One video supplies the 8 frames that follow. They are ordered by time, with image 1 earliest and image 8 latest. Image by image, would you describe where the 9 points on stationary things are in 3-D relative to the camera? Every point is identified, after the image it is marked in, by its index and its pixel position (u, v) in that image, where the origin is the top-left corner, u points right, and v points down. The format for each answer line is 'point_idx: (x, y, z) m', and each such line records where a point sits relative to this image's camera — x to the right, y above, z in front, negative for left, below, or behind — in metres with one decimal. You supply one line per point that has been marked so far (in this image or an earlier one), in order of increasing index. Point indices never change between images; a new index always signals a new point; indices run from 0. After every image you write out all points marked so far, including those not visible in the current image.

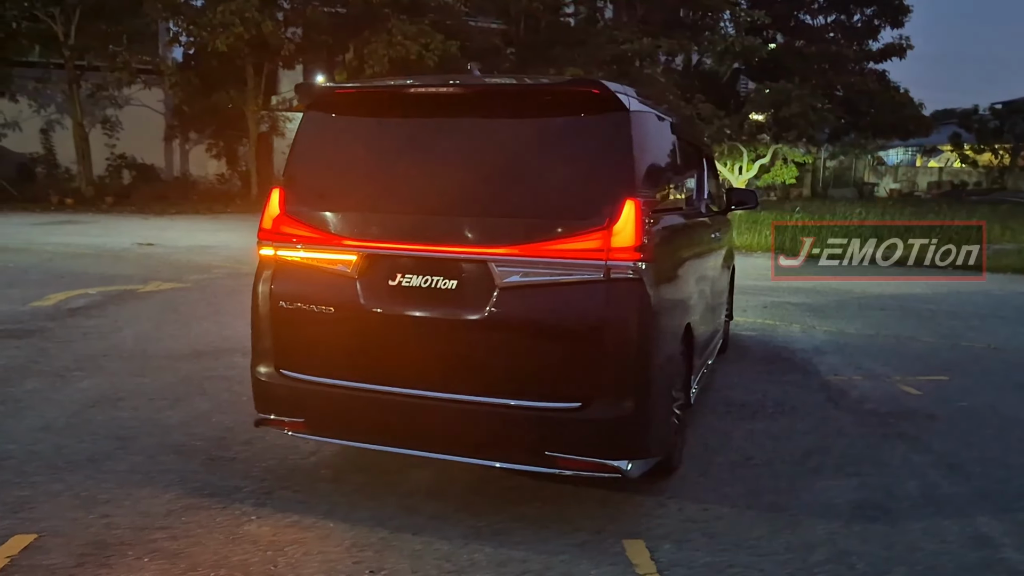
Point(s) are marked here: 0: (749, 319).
0: (+2.5, -0.3, +9.1) m
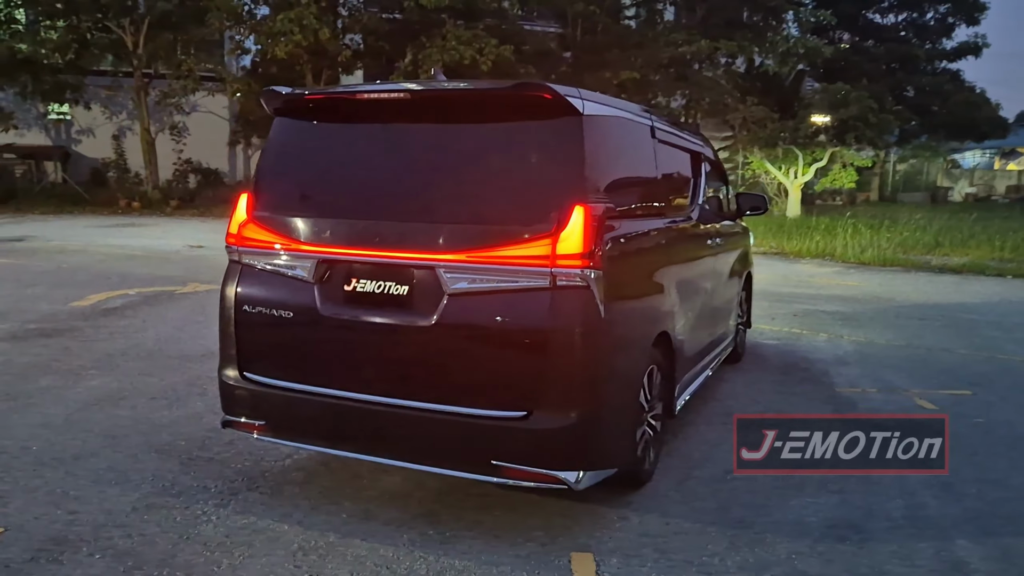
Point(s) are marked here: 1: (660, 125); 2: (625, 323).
0: (+2.7, -0.4, +8.8) m
1: (+0.8, +0.9, +4.8) m
2: (+0.5, -0.2, +3.7) m
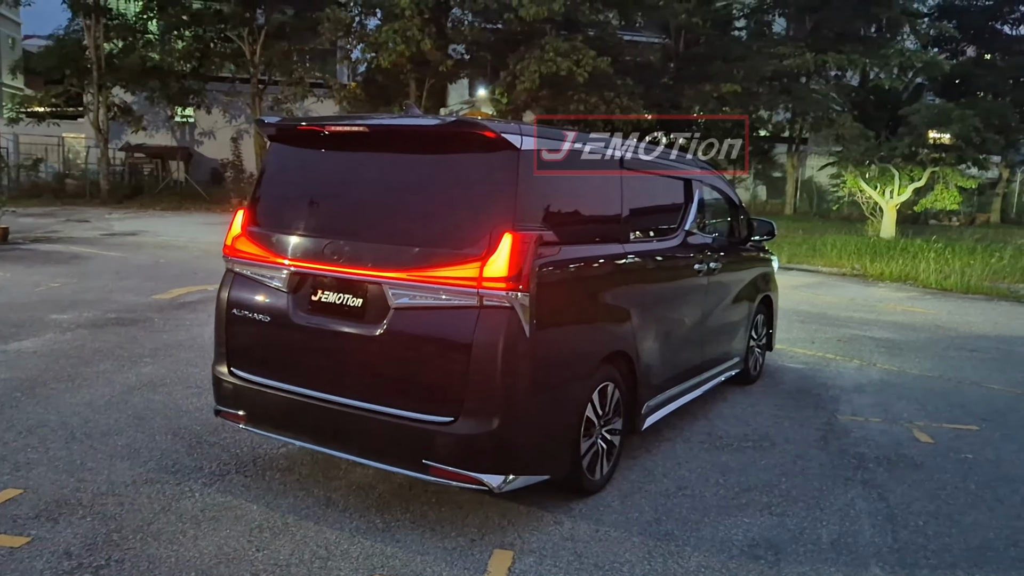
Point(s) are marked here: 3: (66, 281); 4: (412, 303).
0: (+3.1, -0.7, +8.8) m
1: (+0.7, +0.8, +5.0) m
2: (+0.2, -0.3, +4.0) m
3: (-6.3, +0.1, +11.8) m
4: (-0.5, -0.1, +3.8) m
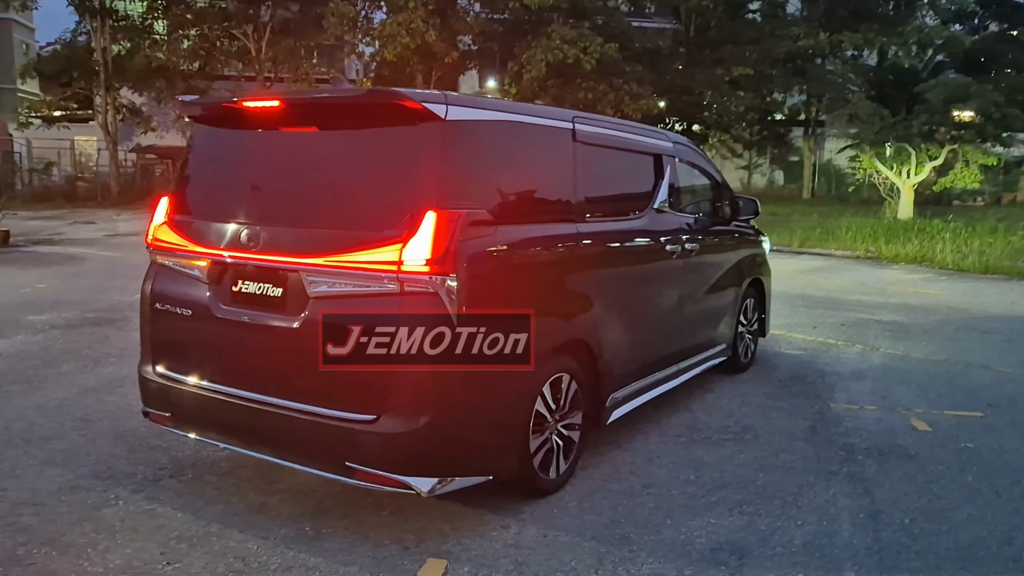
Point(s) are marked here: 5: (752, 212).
0: (+2.9, -0.5, +8.4) m
1: (+0.4, +0.9, +4.7) m
2: (-0.1, -0.2, +3.6) m
3: (-6.3, +0.1, +11.6) m
4: (-0.7, 0.0, +3.5) m
5: (+1.9, +0.6, +6.5) m
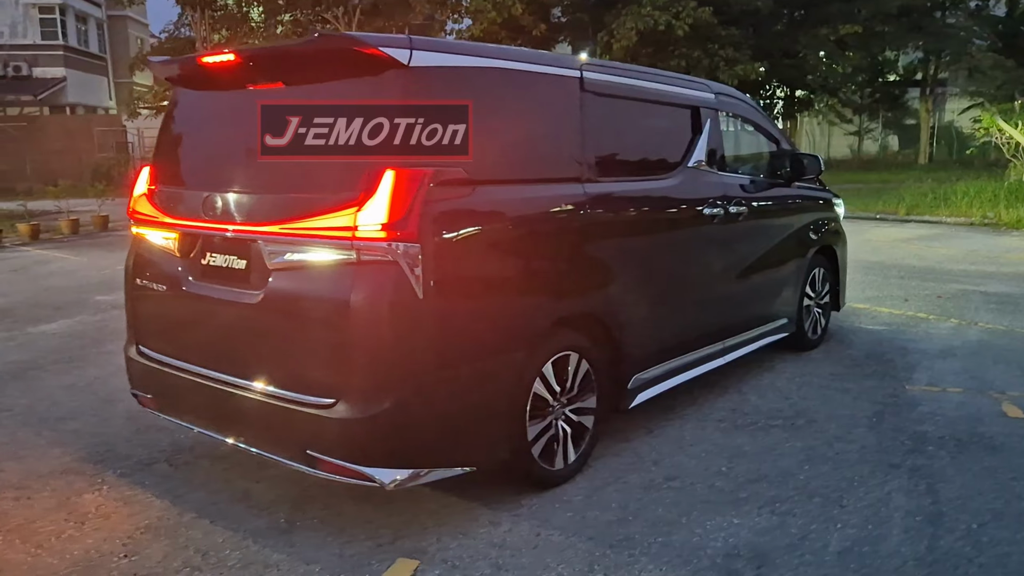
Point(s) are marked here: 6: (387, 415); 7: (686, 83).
0: (+3.5, -0.2, +7.6) m
1: (+0.5, +1.1, +4.2) m
2: (-0.1, -0.1, +3.2) m
3: (-5.4, +0.4, +11.9) m
4: (-0.8, +0.1, +3.2) m
5: (+2.1, +0.8, +5.8) m
6: (-0.5, -0.5, +3.1) m
7: (+1.0, +1.2, +4.8) m
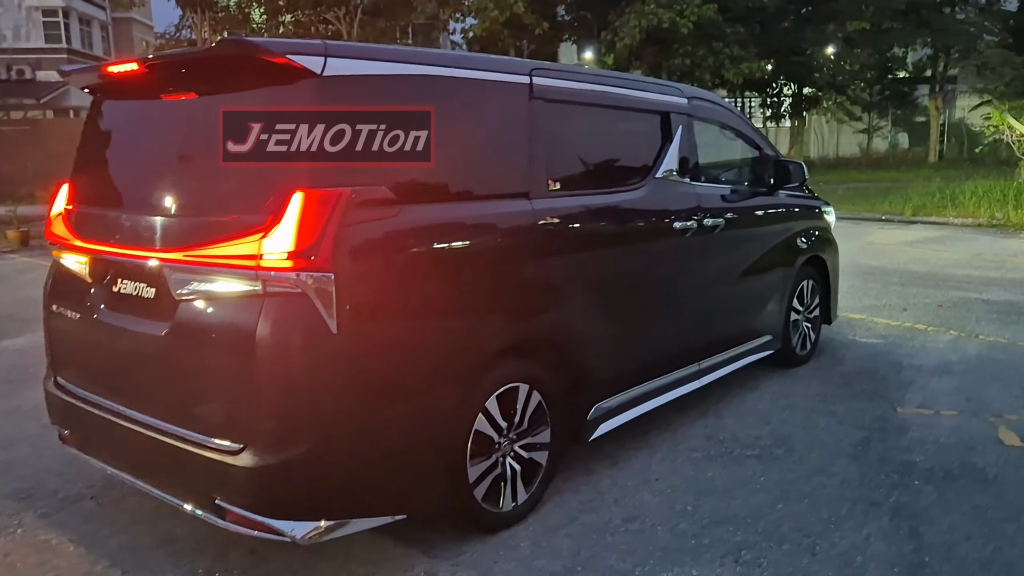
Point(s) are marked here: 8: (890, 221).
0: (+3.3, -0.3, +7.2) m
1: (+0.2, +1.0, +3.8) m
2: (-0.4, -0.2, +2.9) m
3: (-5.5, +0.2, +11.7) m
4: (-1.1, 0.0, +2.9) m
5: (+1.9, +0.7, +5.4) m
6: (-0.7, -0.6, +2.8) m
7: (+0.8, +1.1, +4.4) m
8: (+7.5, +1.3, +16.6) m
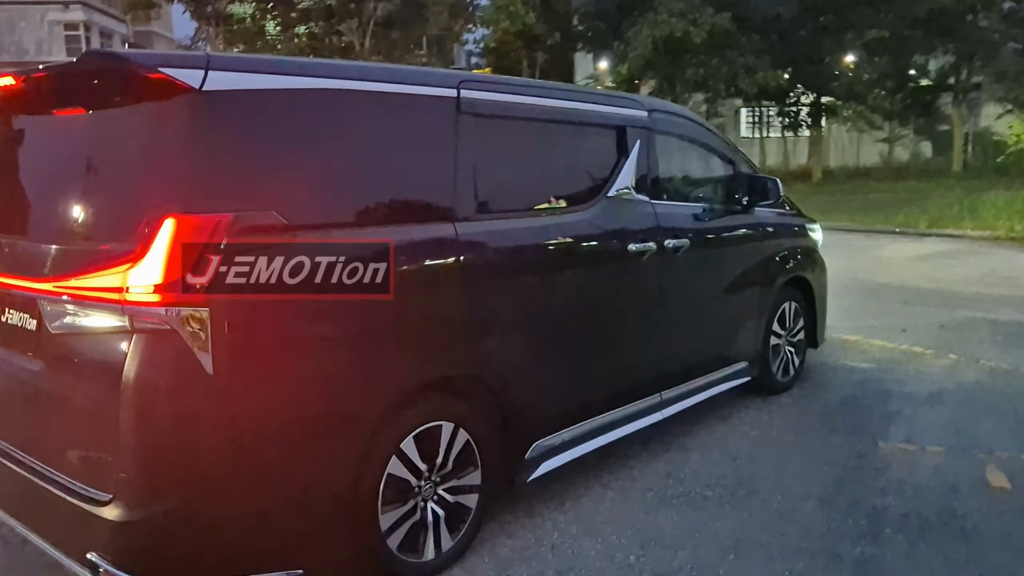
0: (+3.1, -0.5, +6.9) m
1: (0.0, +0.8, +3.6) m
2: (-0.7, -0.3, +2.7) m
3: (-5.6, 0.0, +11.6) m
4: (-1.4, -0.1, +2.6) m
5: (+1.7, +0.6, +5.1) m
6: (-1.0, -0.7, +2.5) m
7: (+0.5, +0.9, +4.2) m
8: (+7.5, +1.0, +16.1) m
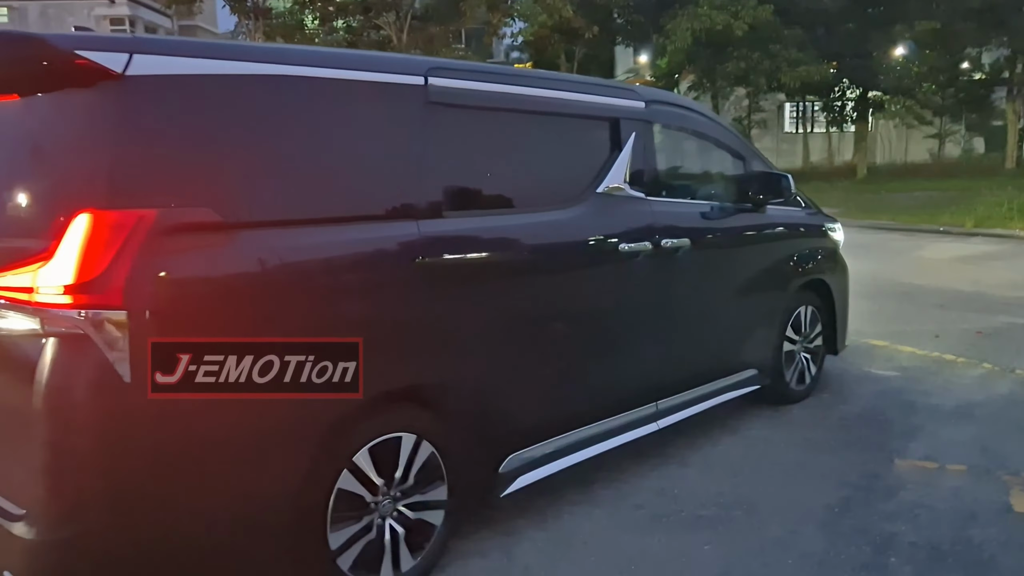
0: (+3.1, -0.5, +6.5) m
1: (-0.1, +0.8, +3.3) m
2: (-0.8, -0.3, +2.5) m
3: (-5.3, +0.1, +11.6) m
4: (-1.5, -0.1, +2.5) m
5: (+1.6, +0.6, +4.8) m
6: (-1.2, -0.7, +2.3) m
7: (+0.4, +0.9, +3.9) m
8: (+8.1, +1.0, +15.5) m
